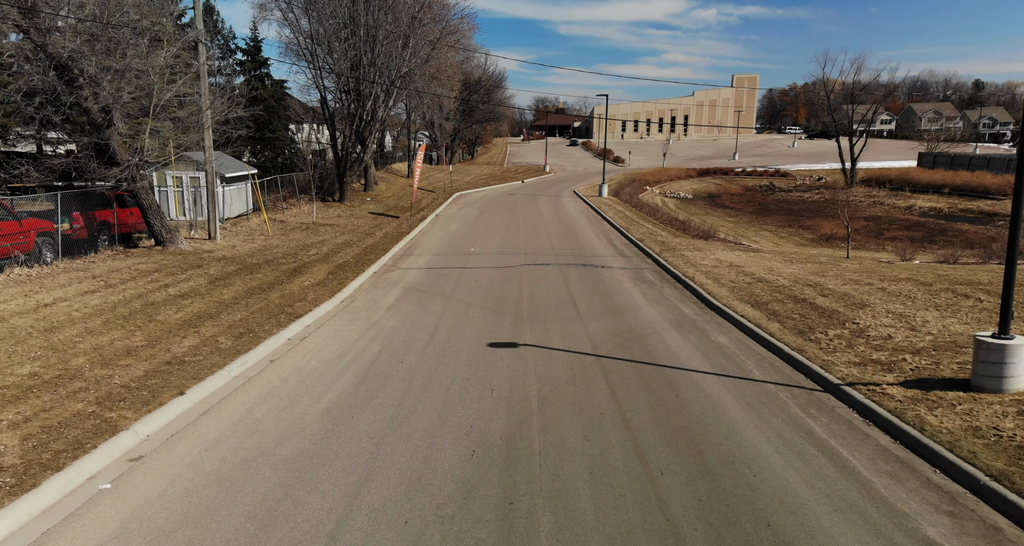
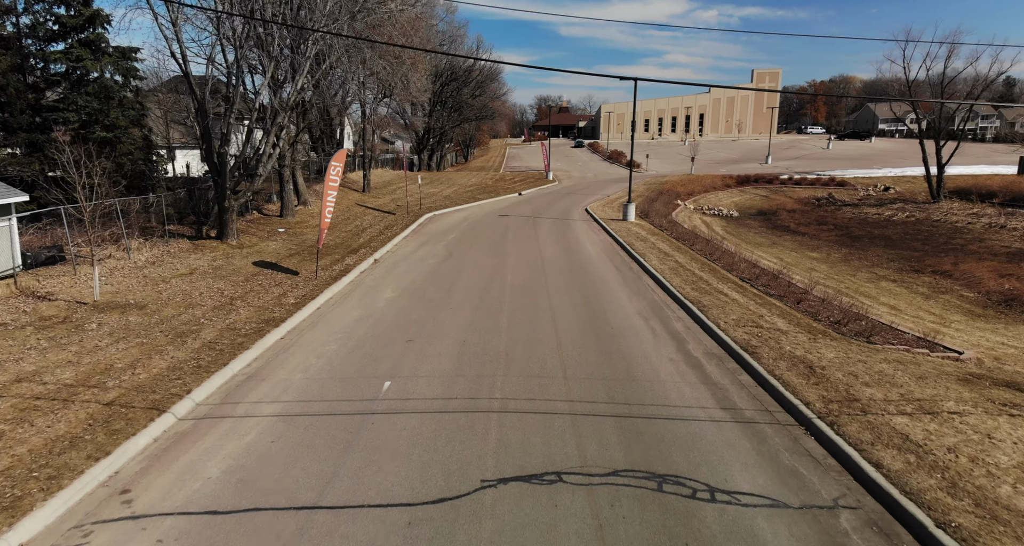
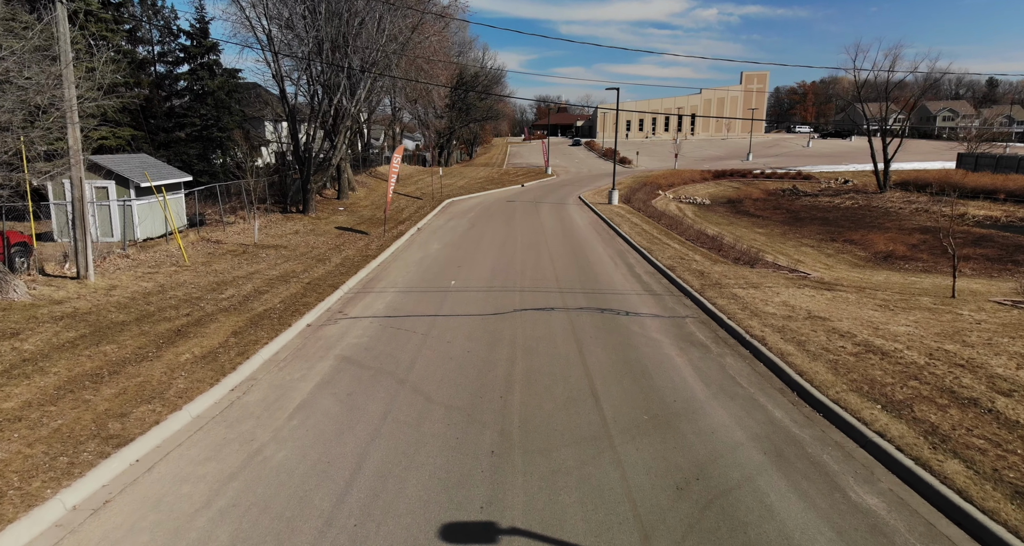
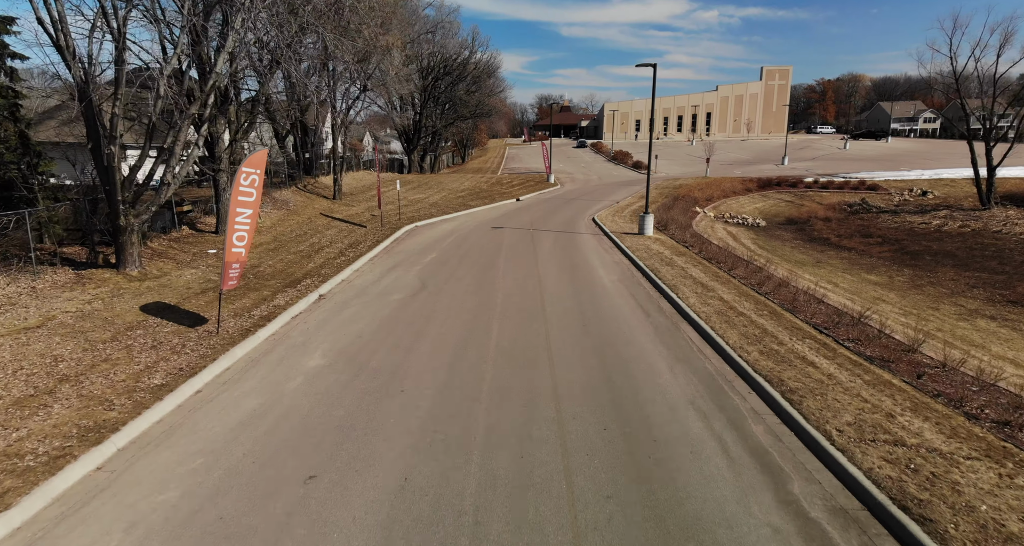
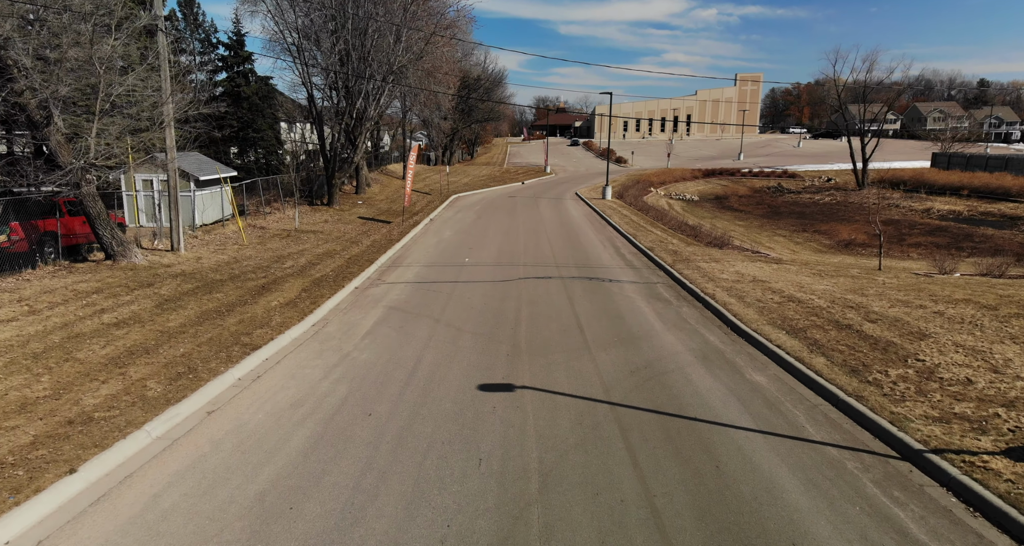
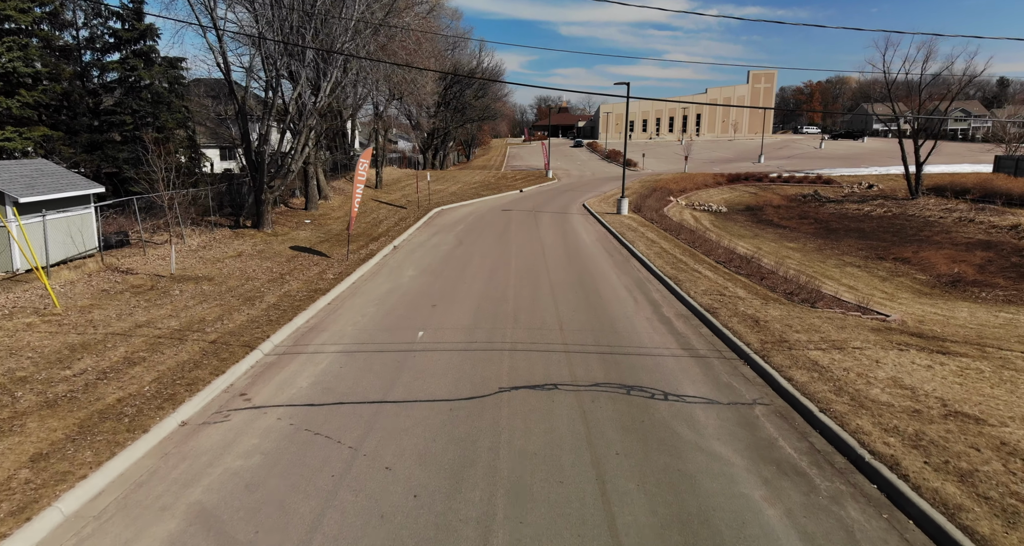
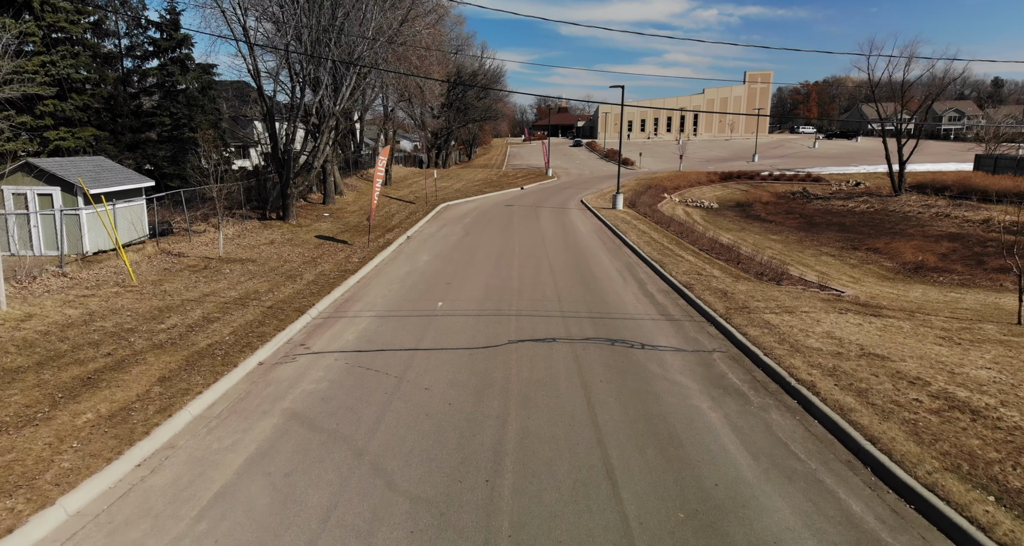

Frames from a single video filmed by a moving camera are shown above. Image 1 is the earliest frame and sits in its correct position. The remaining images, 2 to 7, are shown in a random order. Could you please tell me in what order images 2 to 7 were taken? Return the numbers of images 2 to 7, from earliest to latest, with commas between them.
5, 3, 7, 6, 2, 4
